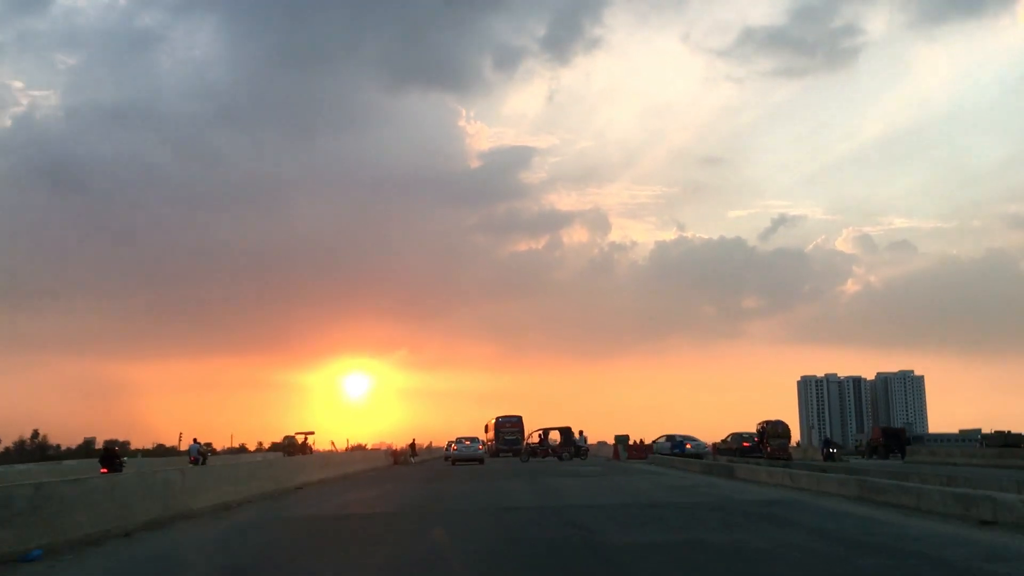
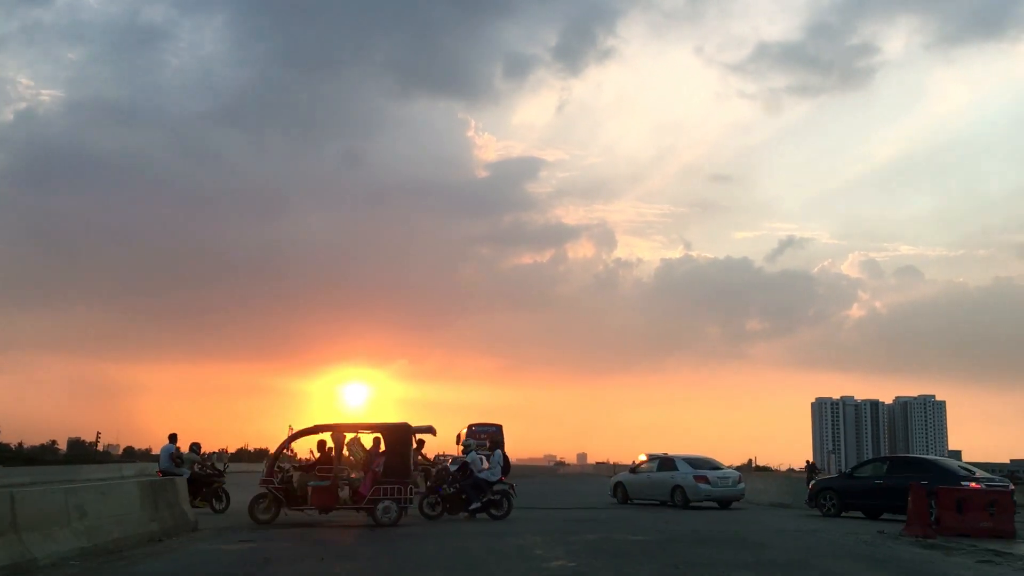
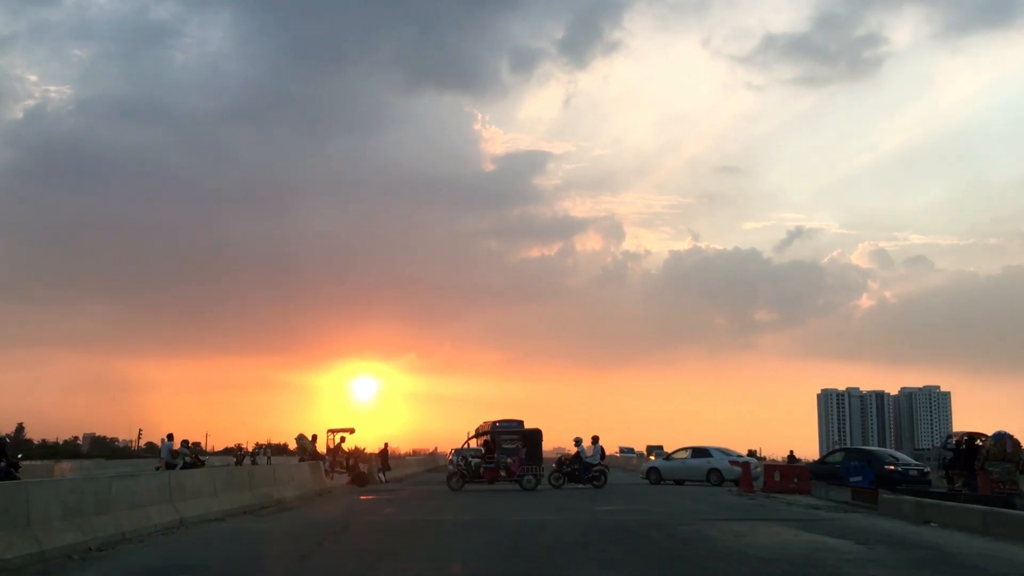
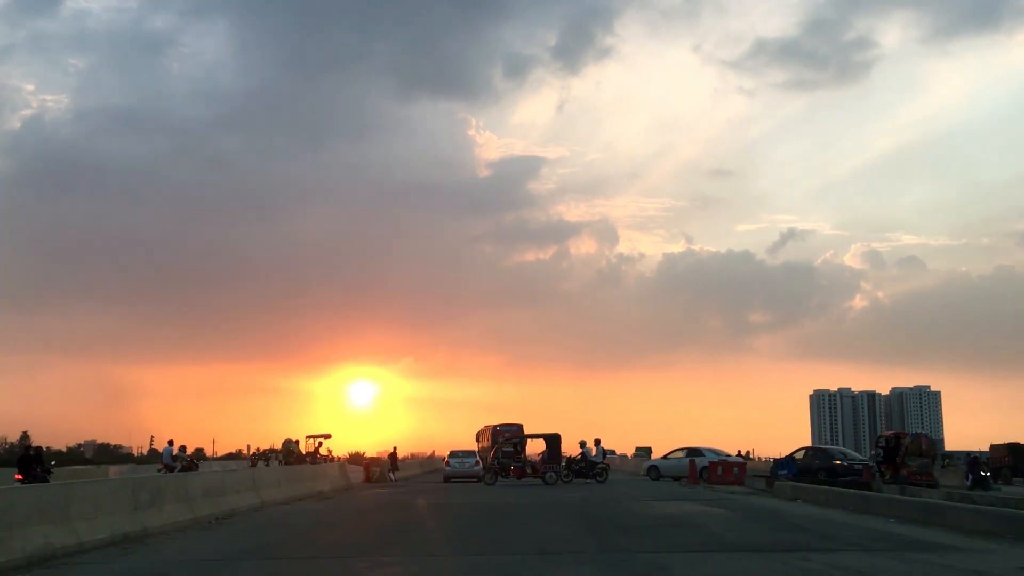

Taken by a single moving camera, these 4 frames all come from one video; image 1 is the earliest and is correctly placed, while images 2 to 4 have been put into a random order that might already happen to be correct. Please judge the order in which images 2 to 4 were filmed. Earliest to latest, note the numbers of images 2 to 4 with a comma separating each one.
4, 3, 2
